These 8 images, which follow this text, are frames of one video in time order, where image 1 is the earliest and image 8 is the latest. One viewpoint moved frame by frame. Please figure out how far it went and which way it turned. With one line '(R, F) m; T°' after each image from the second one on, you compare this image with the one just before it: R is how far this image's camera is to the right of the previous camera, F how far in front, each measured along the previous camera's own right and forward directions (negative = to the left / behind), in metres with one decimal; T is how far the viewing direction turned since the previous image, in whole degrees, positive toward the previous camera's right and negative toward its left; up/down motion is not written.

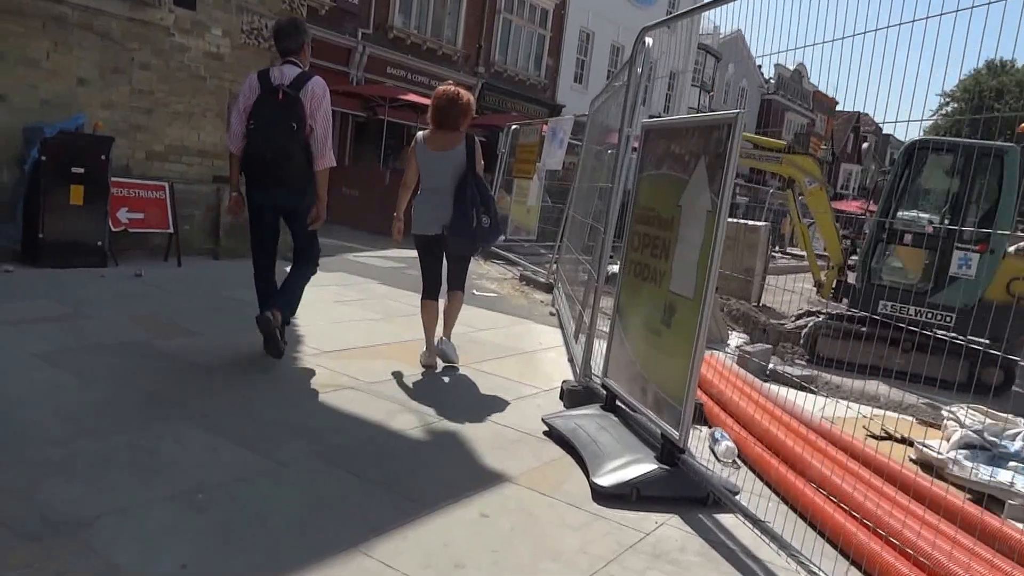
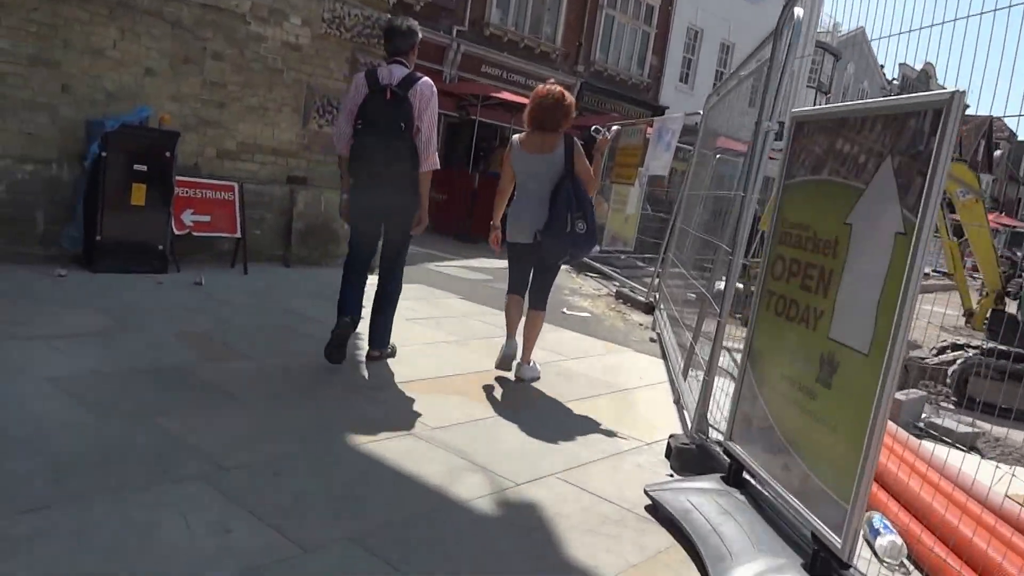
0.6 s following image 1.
(0.0, +0.8) m; -6°
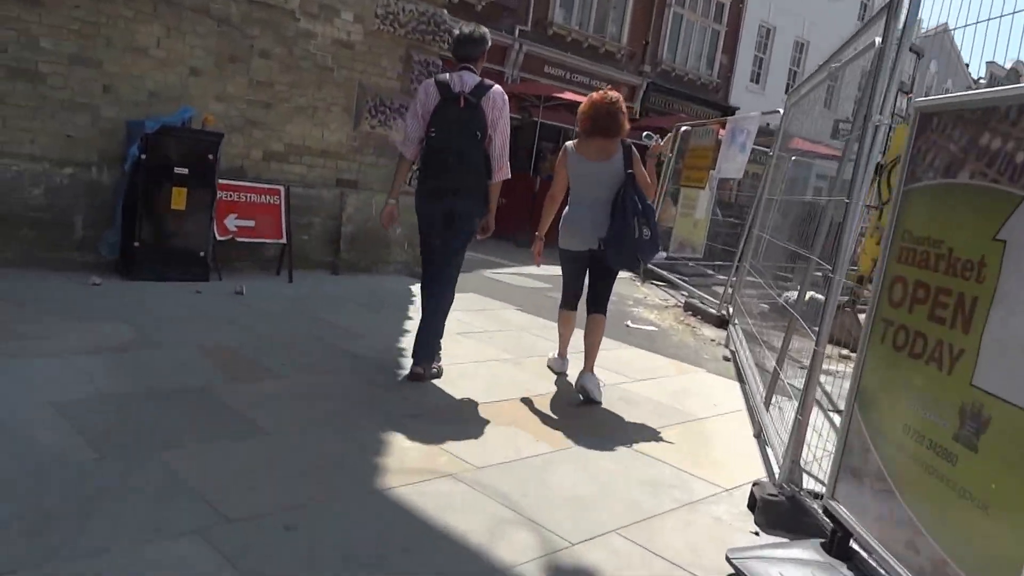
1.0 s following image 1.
(0.0, +0.5) m; -4°
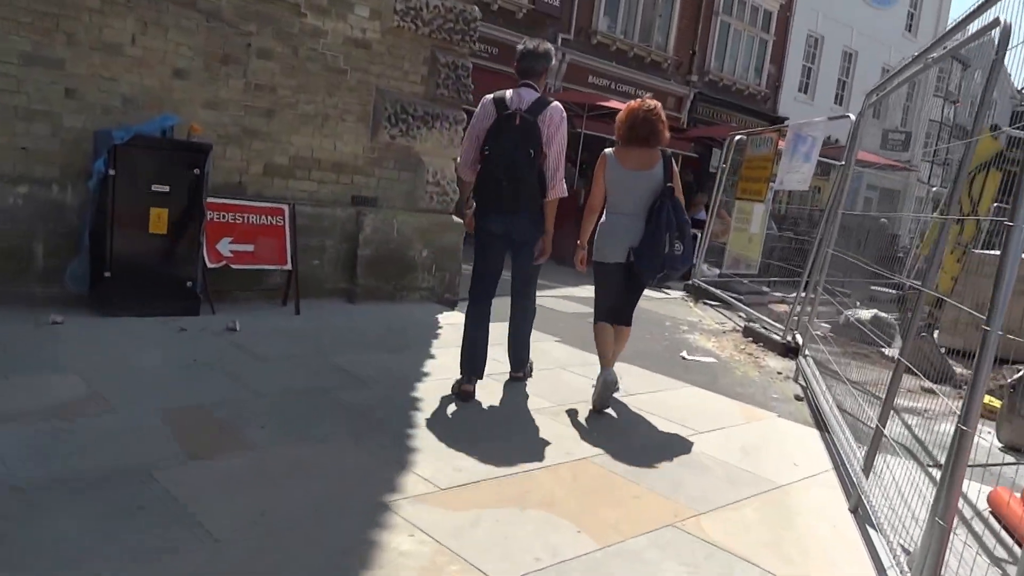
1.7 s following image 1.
(0.0, +0.9) m; -3°
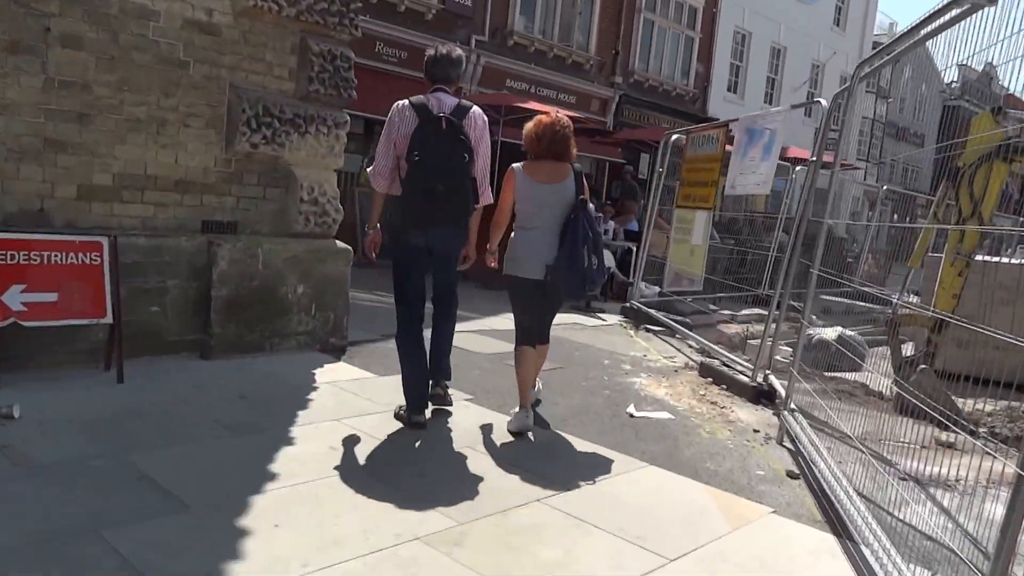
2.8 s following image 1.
(+0.2, +1.3) m; +4°
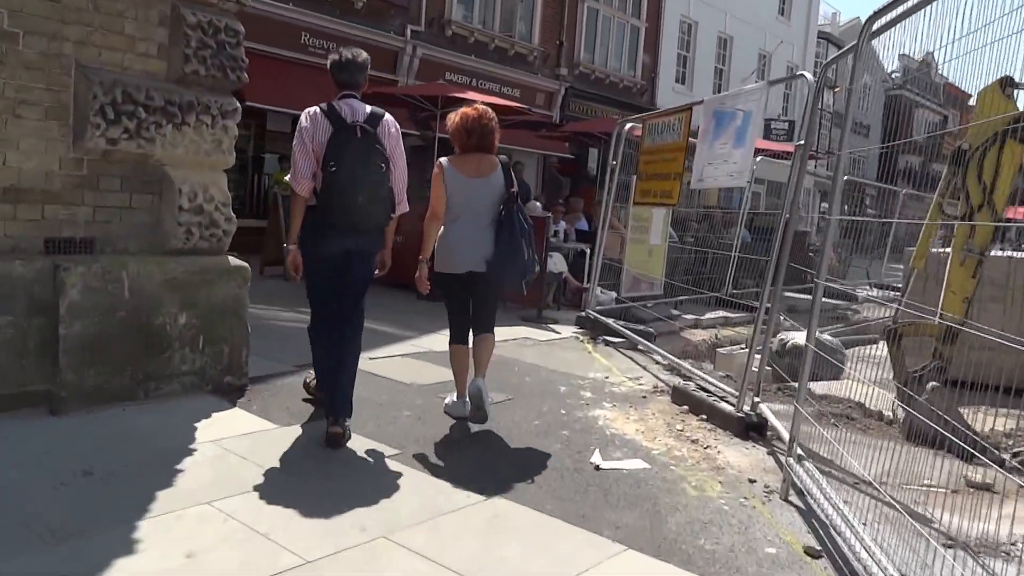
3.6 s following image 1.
(+0.1, +1.0) m; +3°
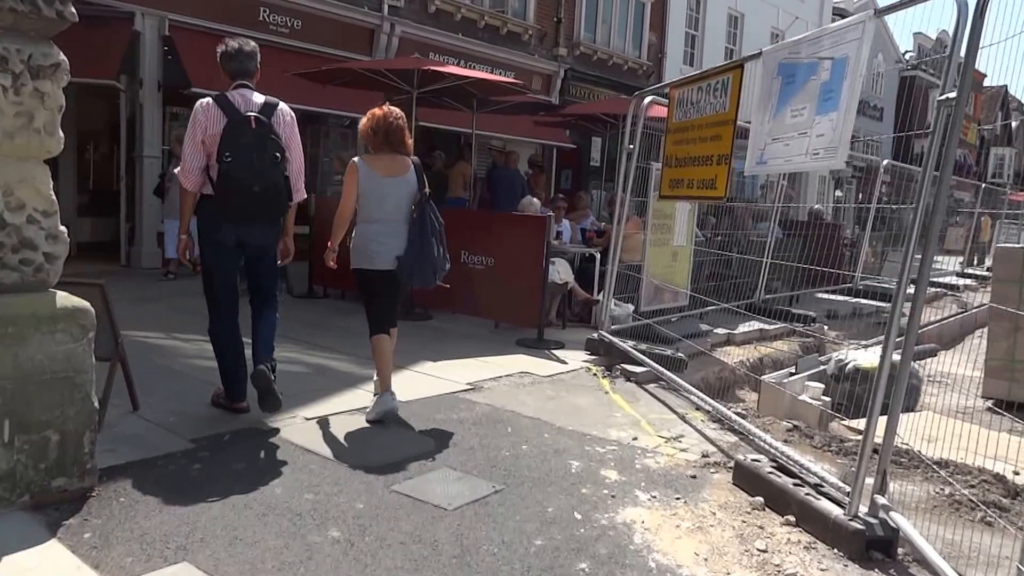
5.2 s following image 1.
(+0.1, +1.7) m; 0°
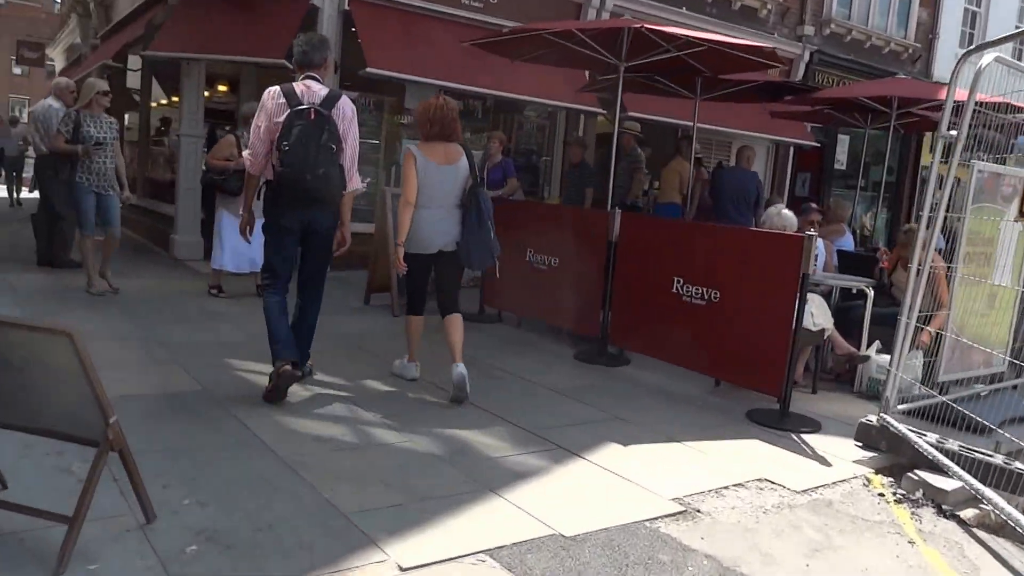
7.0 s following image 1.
(-0.1, +1.9) m; -13°
